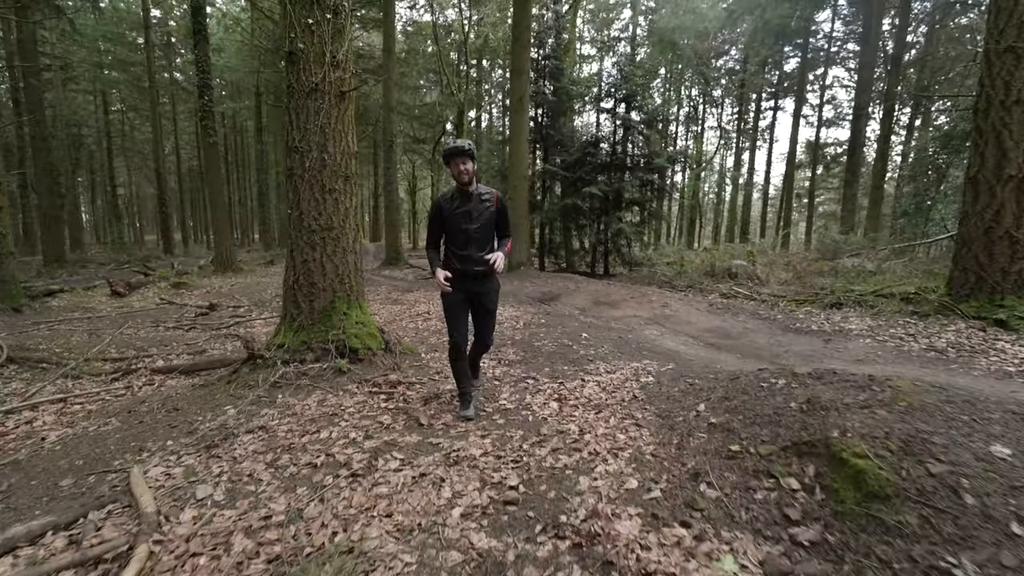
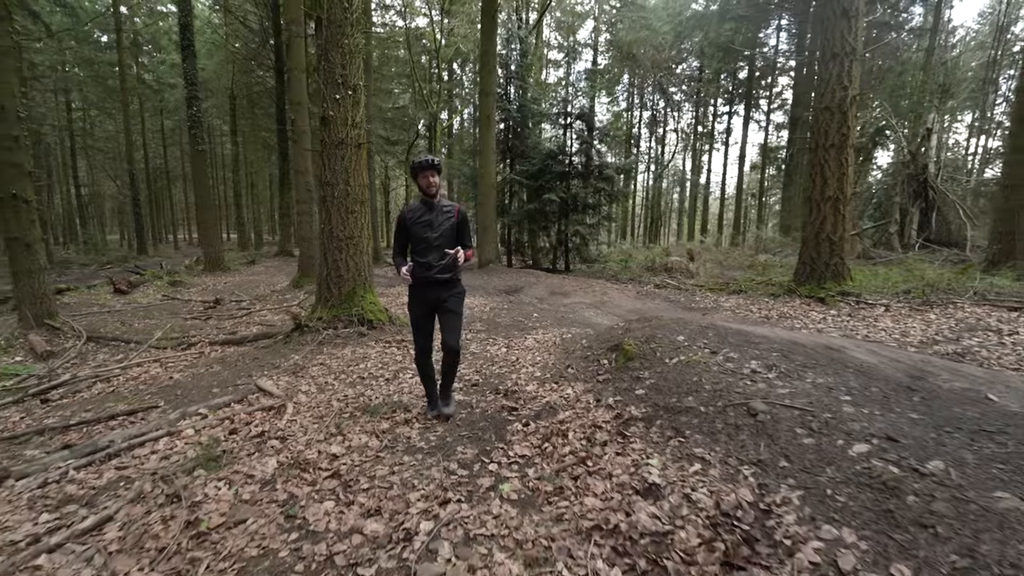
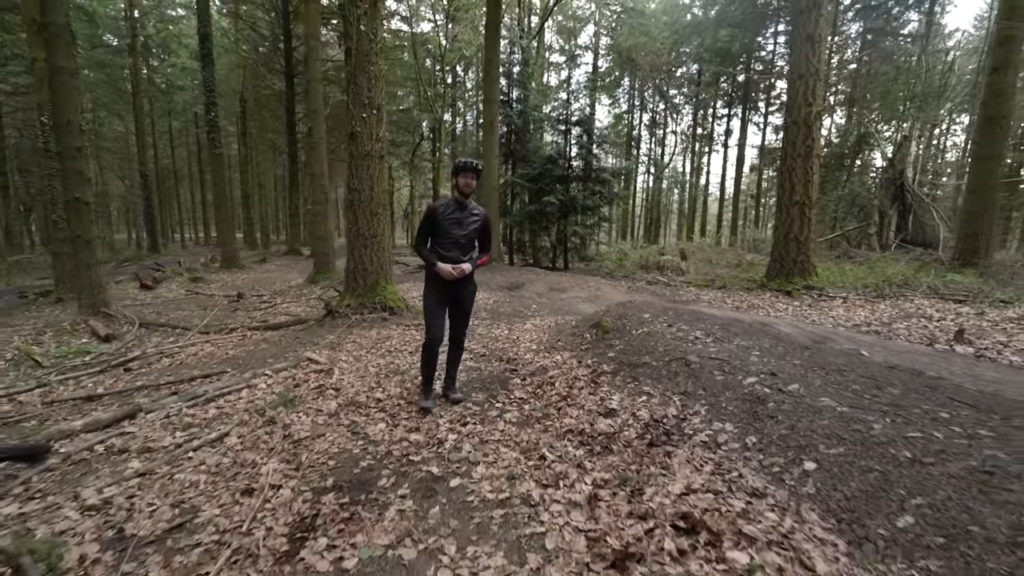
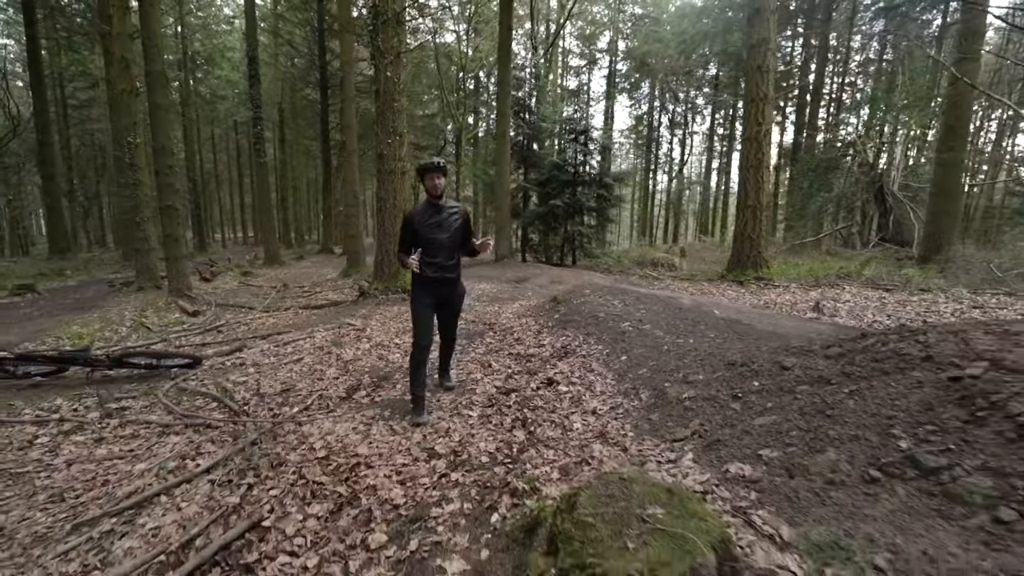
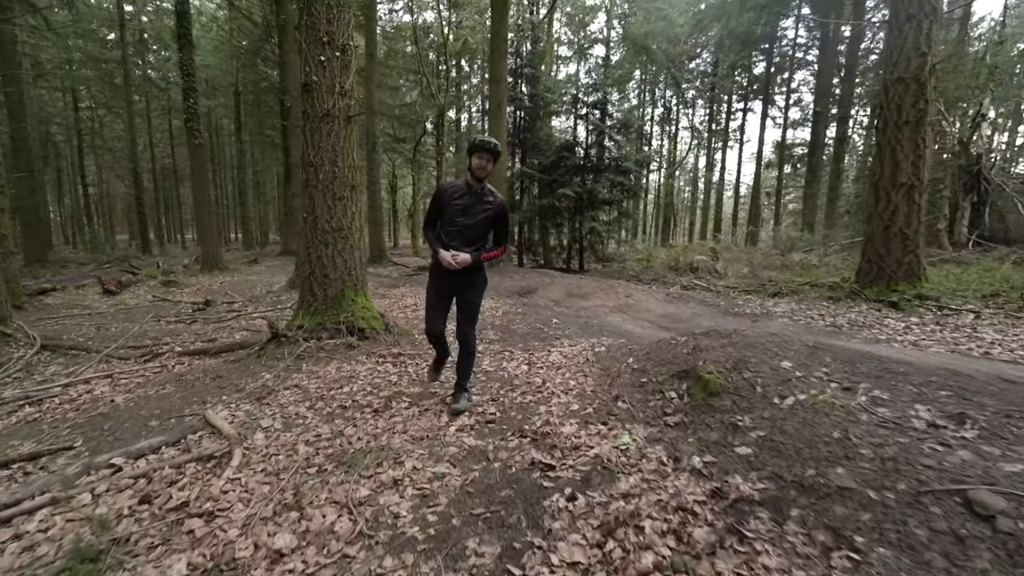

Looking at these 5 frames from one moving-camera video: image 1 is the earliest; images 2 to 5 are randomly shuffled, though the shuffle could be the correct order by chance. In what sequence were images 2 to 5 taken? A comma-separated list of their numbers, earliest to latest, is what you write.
5, 2, 3, 4
